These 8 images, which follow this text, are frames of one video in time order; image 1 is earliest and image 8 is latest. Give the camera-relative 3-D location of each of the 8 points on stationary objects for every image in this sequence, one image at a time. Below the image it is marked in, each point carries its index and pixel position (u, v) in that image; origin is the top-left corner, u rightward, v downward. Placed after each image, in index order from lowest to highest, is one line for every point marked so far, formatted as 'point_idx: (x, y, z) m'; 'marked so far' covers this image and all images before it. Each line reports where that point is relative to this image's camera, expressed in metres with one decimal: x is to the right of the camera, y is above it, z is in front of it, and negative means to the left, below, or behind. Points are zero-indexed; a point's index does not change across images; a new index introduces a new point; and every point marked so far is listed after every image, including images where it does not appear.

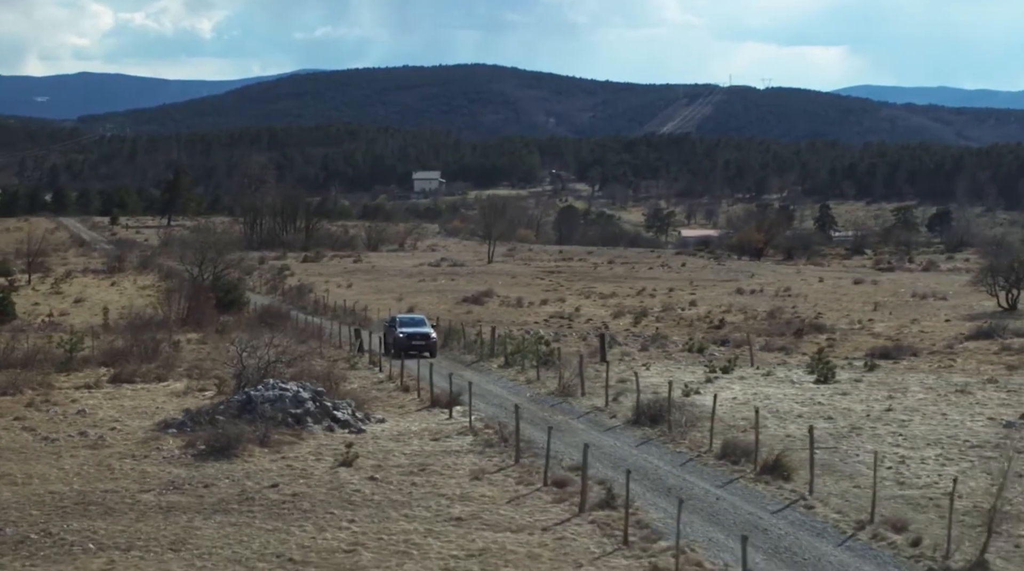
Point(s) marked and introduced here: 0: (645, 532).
0: (+1.8, -3.5, +19.3) m
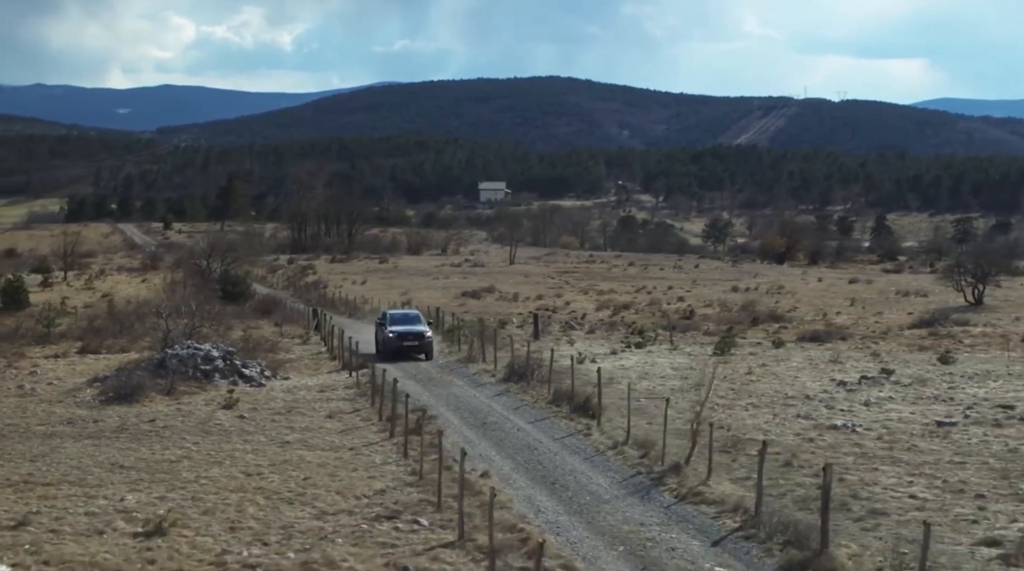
0: (-1.4, -2.7, +22.4) m
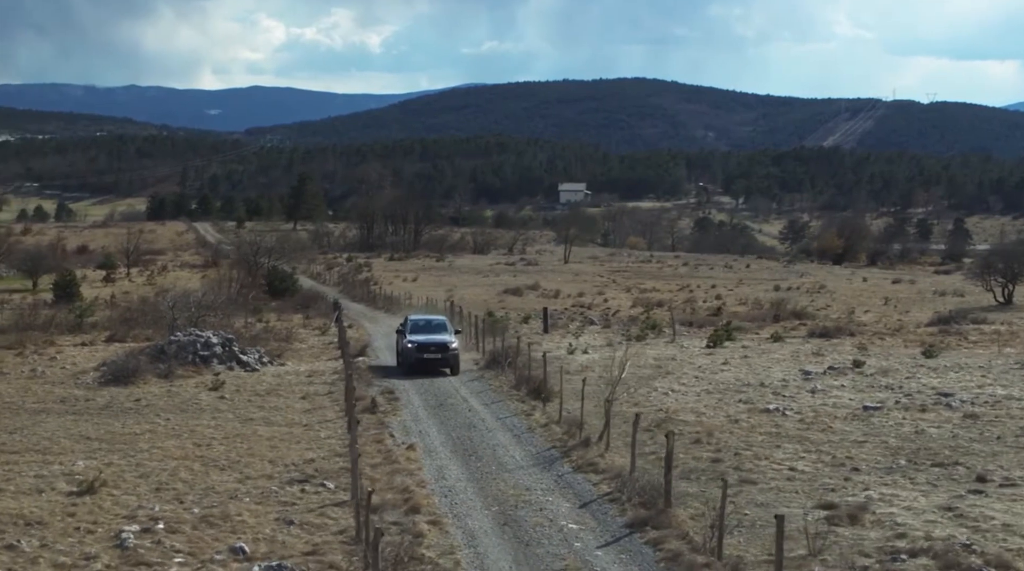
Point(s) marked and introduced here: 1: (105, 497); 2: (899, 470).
0: (-2.5, -2.4, +23.8) m
1: (-5.4, -2.8, +18.0) m
2: (+5.1, -2.4, +17.9) m
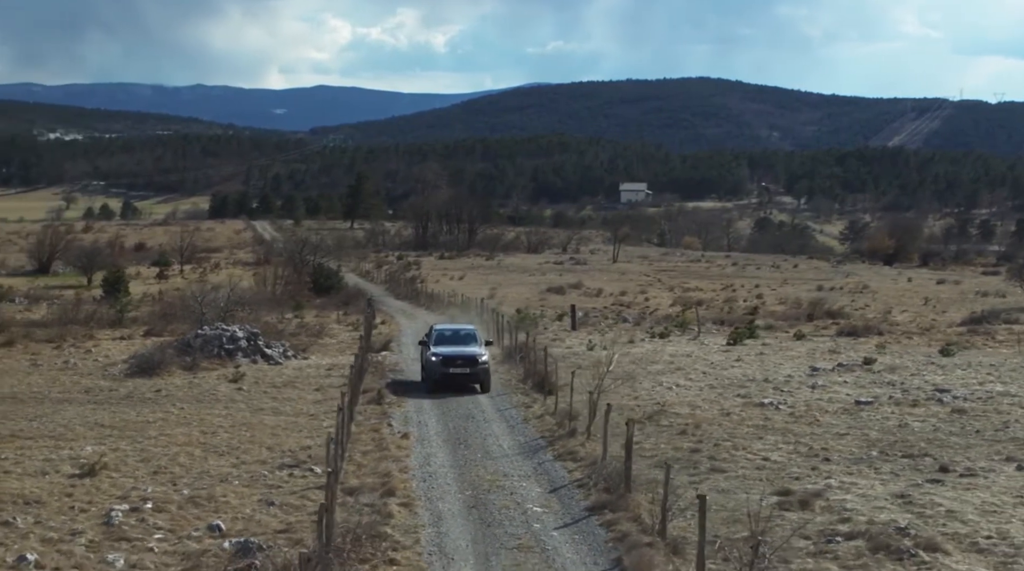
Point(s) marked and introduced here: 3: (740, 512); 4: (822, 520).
0: (-2.5, -2.3, +24.5) m
1: (-5.7, -2.7, +18.9) m
2: (+4.8, -2.4, +18.4) m
3: (+2.6, -2.5, +15.1) m
4: (+3.4, -2.5, +14.7) m
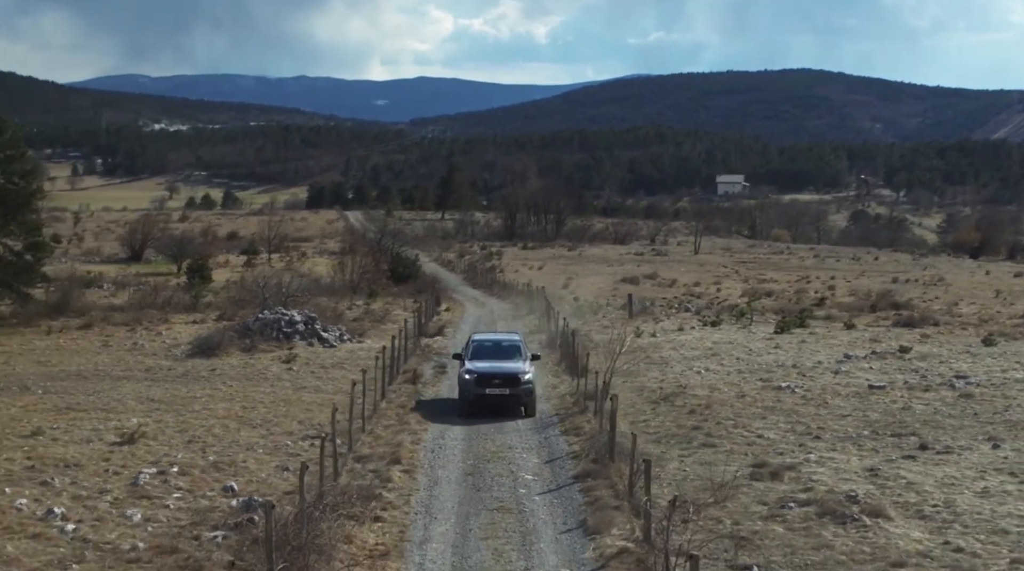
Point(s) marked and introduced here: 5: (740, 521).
0: (-2.1, -2.1, +25.8) m
1: (-5.6, -2.4, +20.4) m
2: (+4.9, -2.2, +19.2) m
3: (+2.4, -2.3, +16.1) m
4: (+3.2, -2.3, +15.6) m
5: (+2.4, -2.5, +14.1) m
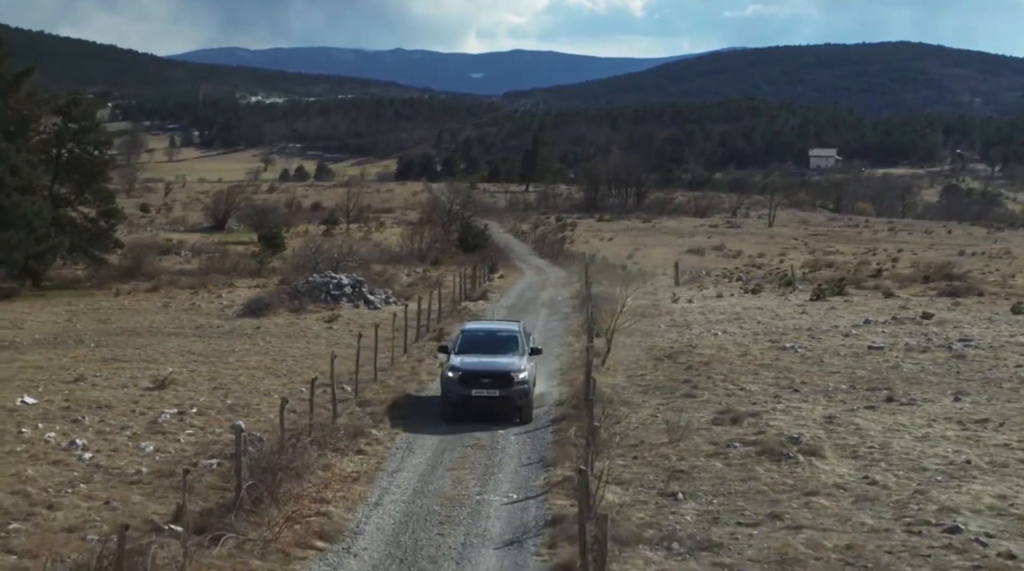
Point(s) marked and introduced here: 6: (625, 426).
0: (-1.7, -1.3, +27.3) m
1: (-5.6, -1.7, +22.1) m
2: (+4.8, -1.6, +20.3) m
3: (+2.1, -1.8, +17.4) m
4: (+2.8, -1.8, +16.8) m
5: (+2.0, -2.0, +15.4) m
6: (+1.5, -1.8, +17.4) m
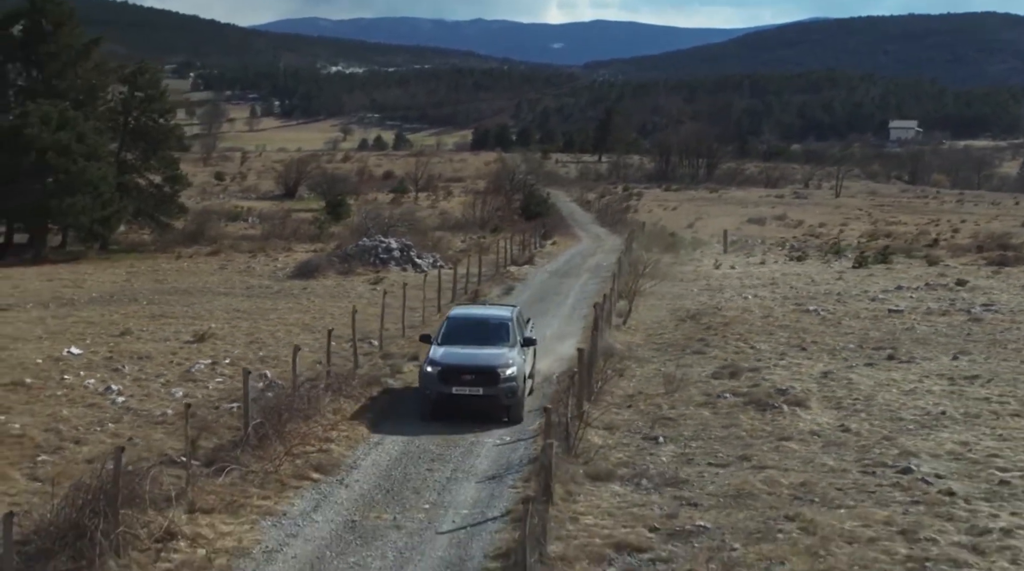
0: (-1.1, -0.5, +28.3) m
1: (-5.3, -1.0, +23.3) m
2: (+5.0, -1.0, +20.9) m
3: (+2.2, -1.2, +18.2) m
4: (+2.9, -1.3, +17.6) m
5: (+2.0, -1.5, +16.2) m
6: (+1.6, -1.2, +18.2) m
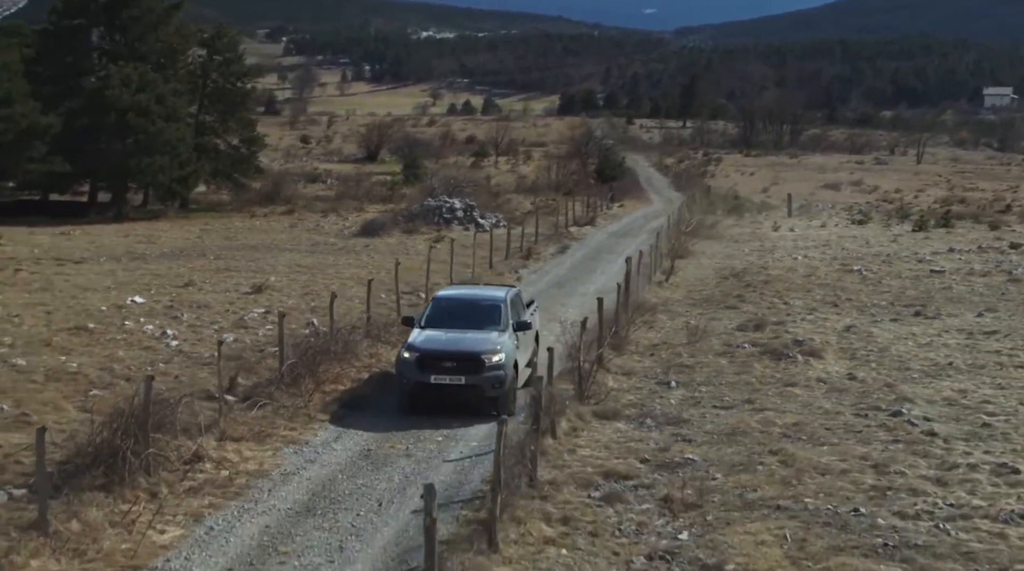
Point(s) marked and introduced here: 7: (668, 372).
0: (0.0, +0.4, +29.1) m
1: (-4.5, -0.2, +24.4) m
2: (+5.6, -0.3, +21.4) m
3: (+2.7, -0.6, +18.8) m
4: (+3.3, -0.7, +18.2) m
5: (+2.3, -0.9, +16.9) m
6: (+2.0, -0.6, +18.9) m
7: (+1.8, -1.0, +15.9) m
